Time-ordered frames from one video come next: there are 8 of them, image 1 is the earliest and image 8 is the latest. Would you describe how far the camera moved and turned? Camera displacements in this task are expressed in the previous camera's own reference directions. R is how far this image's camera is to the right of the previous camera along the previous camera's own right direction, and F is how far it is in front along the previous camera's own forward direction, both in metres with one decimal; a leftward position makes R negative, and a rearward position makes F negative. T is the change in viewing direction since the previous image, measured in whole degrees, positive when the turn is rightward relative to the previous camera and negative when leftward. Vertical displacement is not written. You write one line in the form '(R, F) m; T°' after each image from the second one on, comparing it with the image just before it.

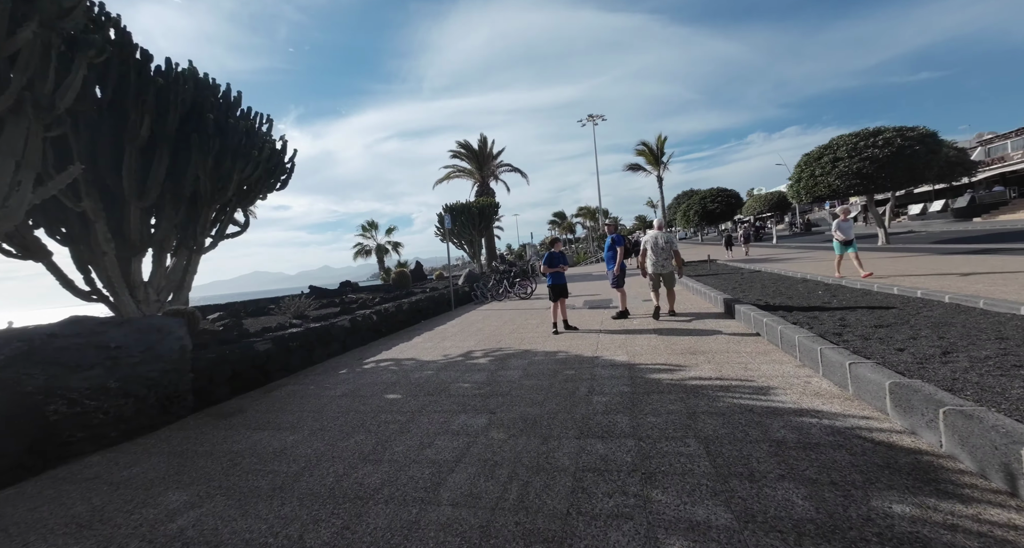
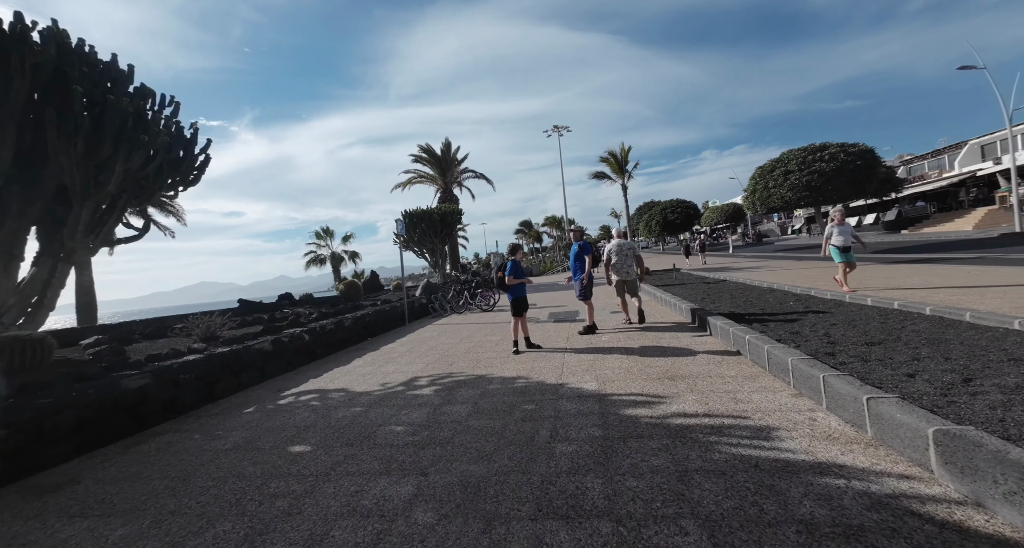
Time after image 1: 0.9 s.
(+0.2, +0.7) m; +4°
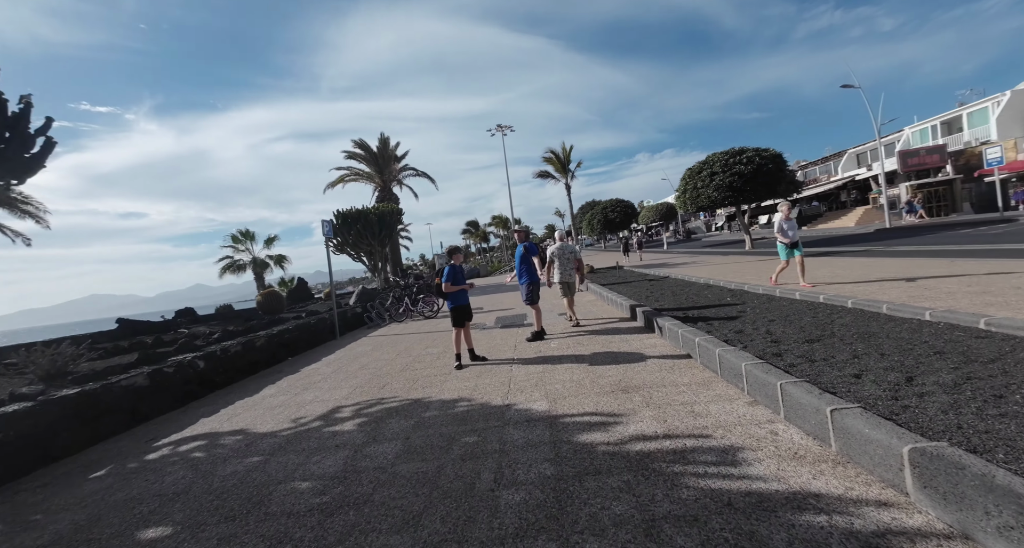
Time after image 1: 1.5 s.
(+0.1, +0.5) m; +8°
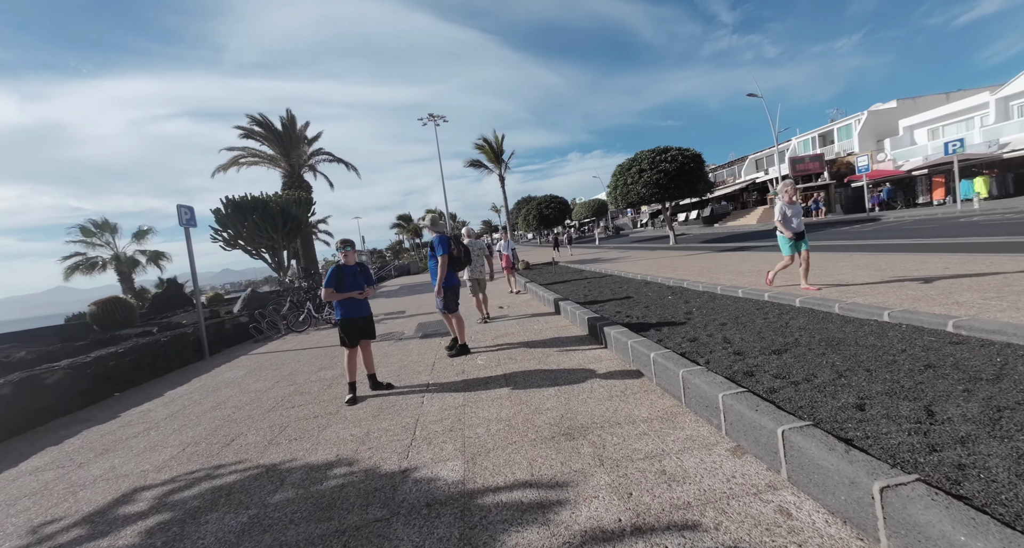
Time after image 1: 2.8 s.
(+0.2, +1.1) m; +10°
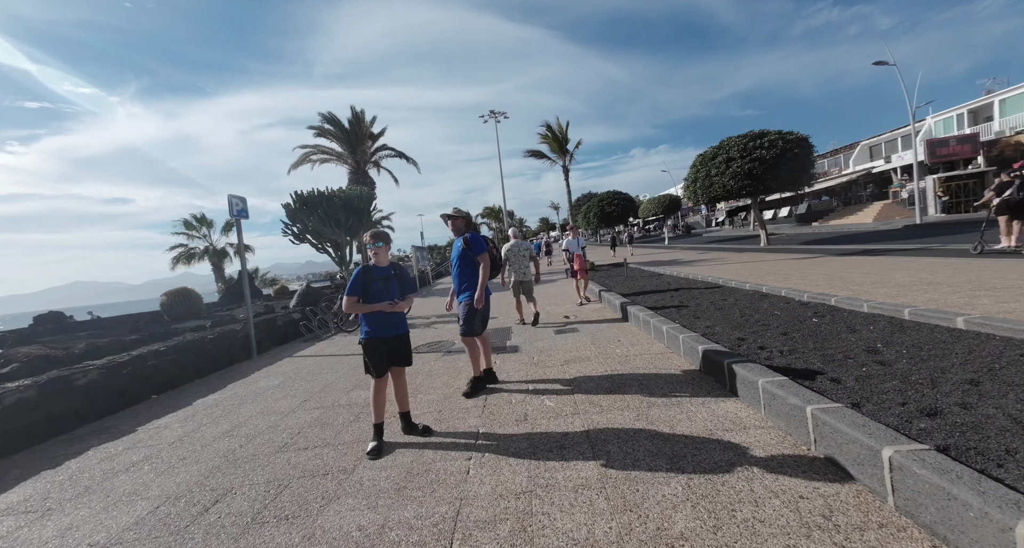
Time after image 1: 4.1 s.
(-0.2, +1.4) m; -9°
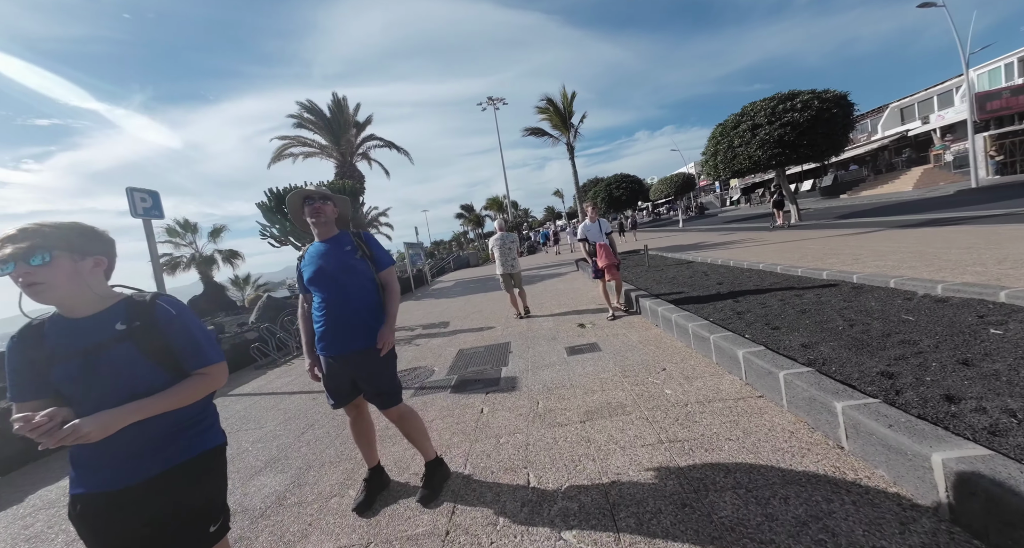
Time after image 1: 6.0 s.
(+0.2, +1.8) m; -1°
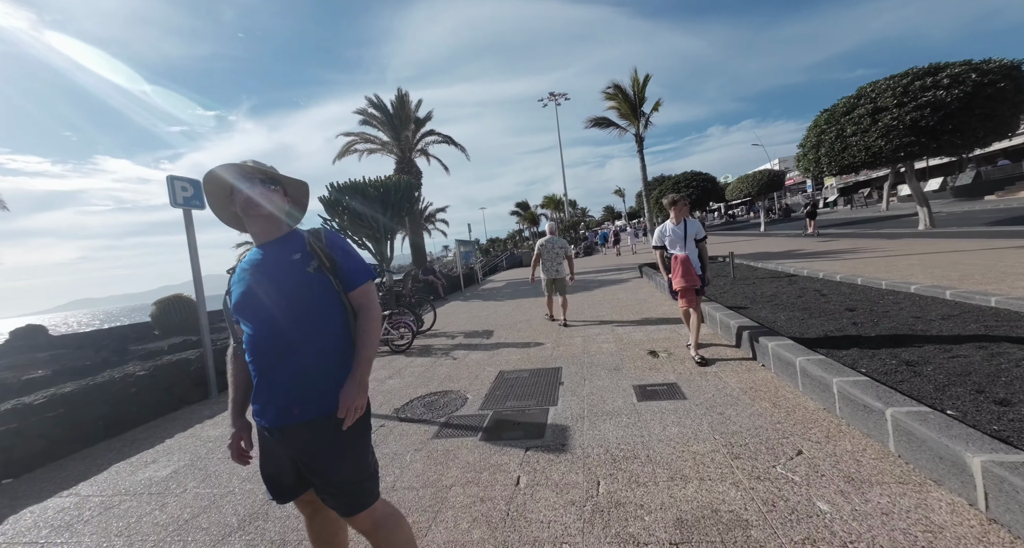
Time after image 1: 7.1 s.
(0.0, +1.2) m; -8°
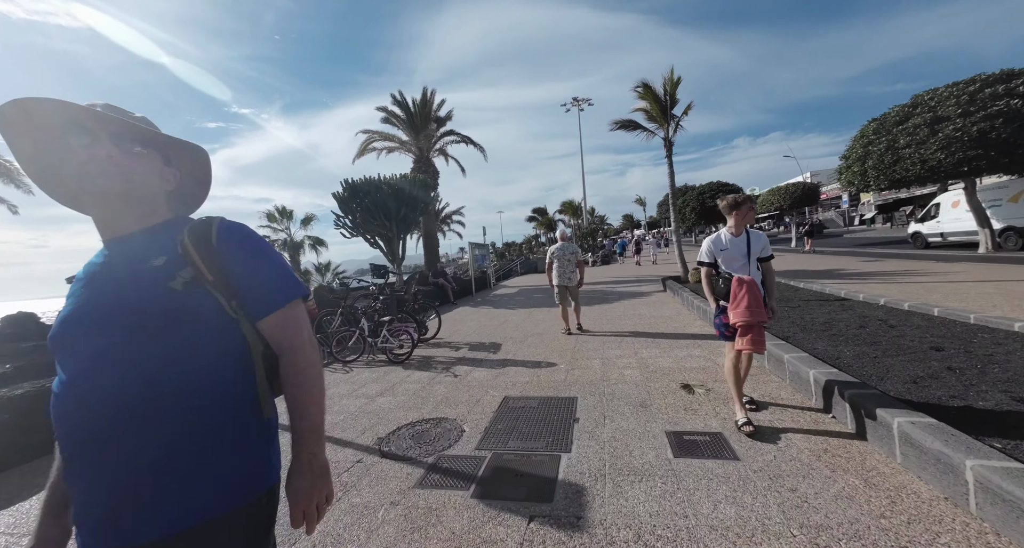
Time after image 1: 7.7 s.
(0.0, +0.8) m; -2°
